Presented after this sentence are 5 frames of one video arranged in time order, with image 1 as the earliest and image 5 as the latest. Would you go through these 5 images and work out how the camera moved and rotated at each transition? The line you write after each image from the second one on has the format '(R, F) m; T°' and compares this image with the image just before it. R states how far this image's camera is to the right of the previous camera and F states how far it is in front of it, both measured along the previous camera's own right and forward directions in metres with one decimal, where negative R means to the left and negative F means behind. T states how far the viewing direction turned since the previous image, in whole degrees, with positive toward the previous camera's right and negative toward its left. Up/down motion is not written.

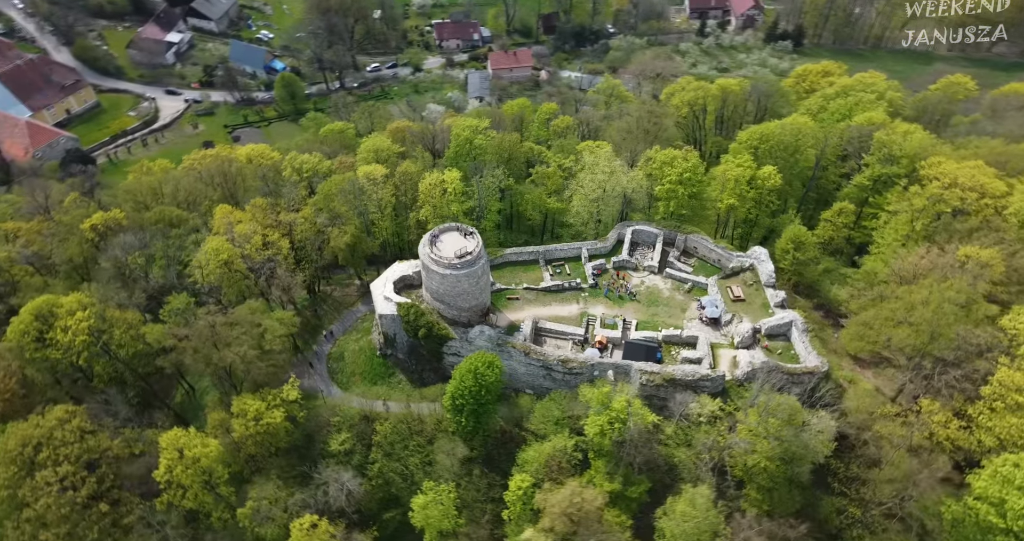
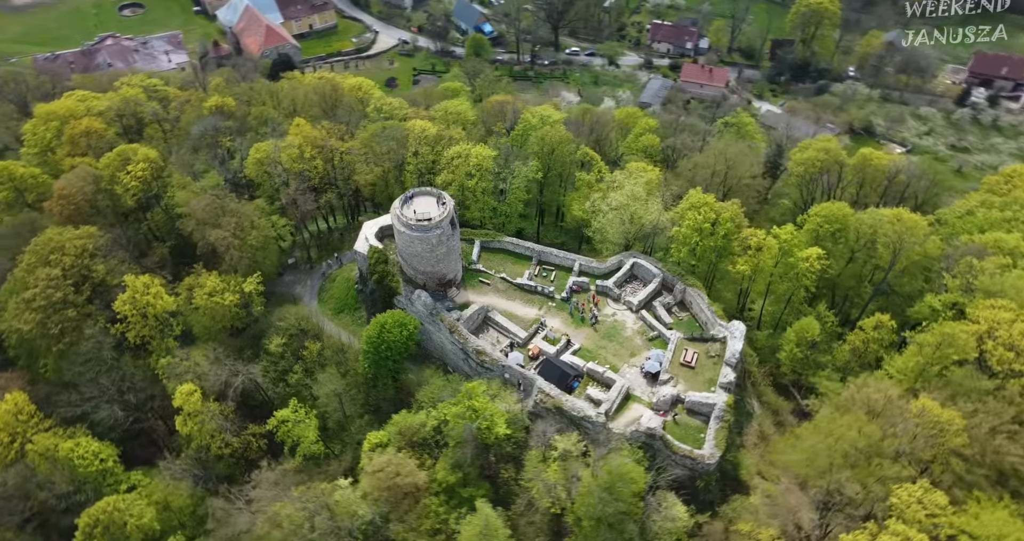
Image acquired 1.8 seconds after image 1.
(+11.6, +1.6) m; -16°
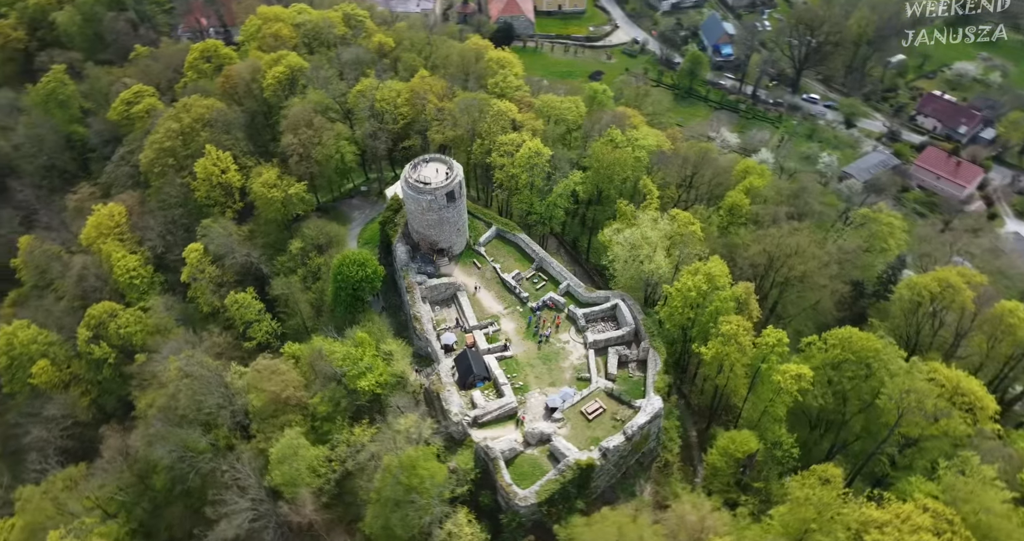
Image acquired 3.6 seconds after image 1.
(+12.2, +1.8) m; -18°
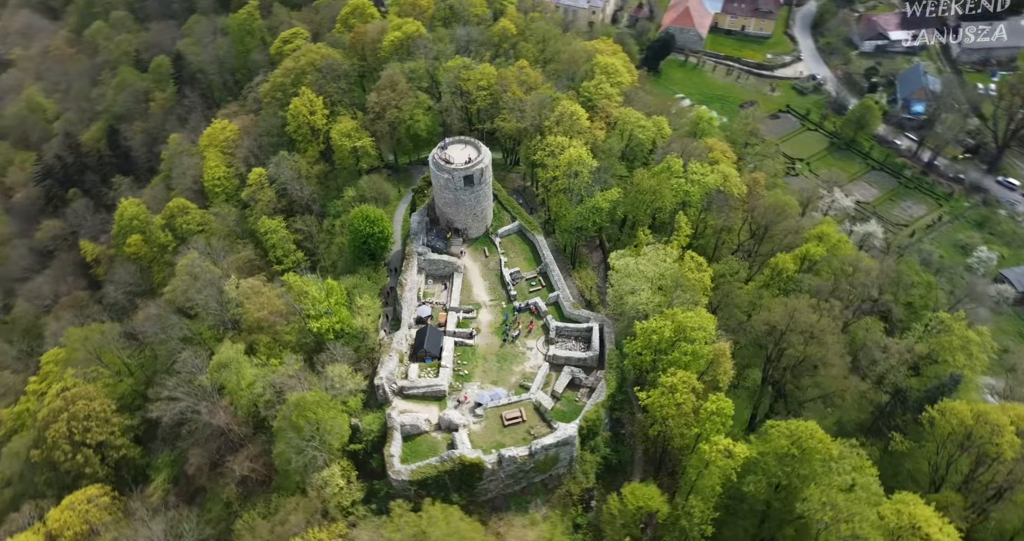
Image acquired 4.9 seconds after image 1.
(+8.4, +0.6) m; -13°
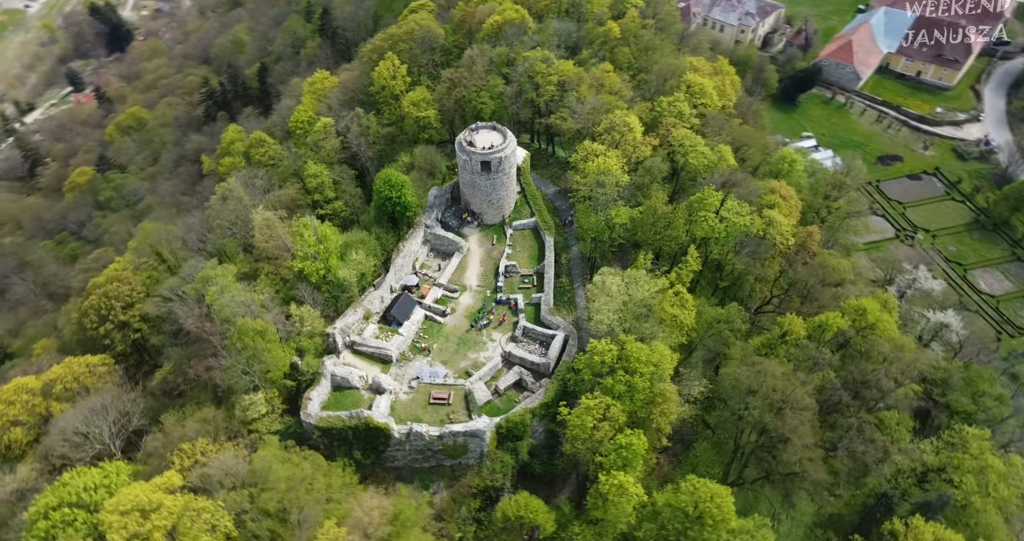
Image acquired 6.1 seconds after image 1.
(+7.5, +0.4) m; -11°
